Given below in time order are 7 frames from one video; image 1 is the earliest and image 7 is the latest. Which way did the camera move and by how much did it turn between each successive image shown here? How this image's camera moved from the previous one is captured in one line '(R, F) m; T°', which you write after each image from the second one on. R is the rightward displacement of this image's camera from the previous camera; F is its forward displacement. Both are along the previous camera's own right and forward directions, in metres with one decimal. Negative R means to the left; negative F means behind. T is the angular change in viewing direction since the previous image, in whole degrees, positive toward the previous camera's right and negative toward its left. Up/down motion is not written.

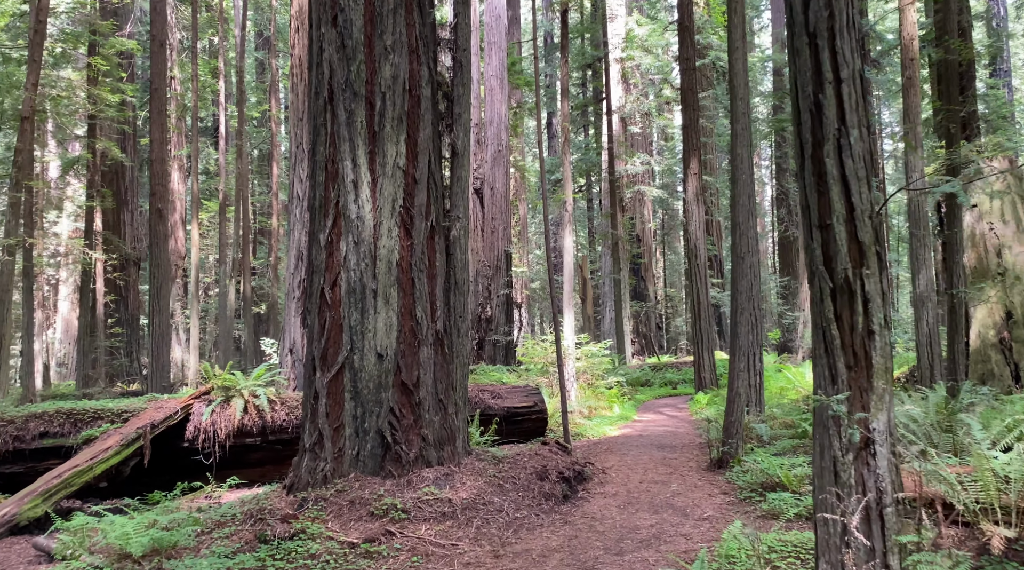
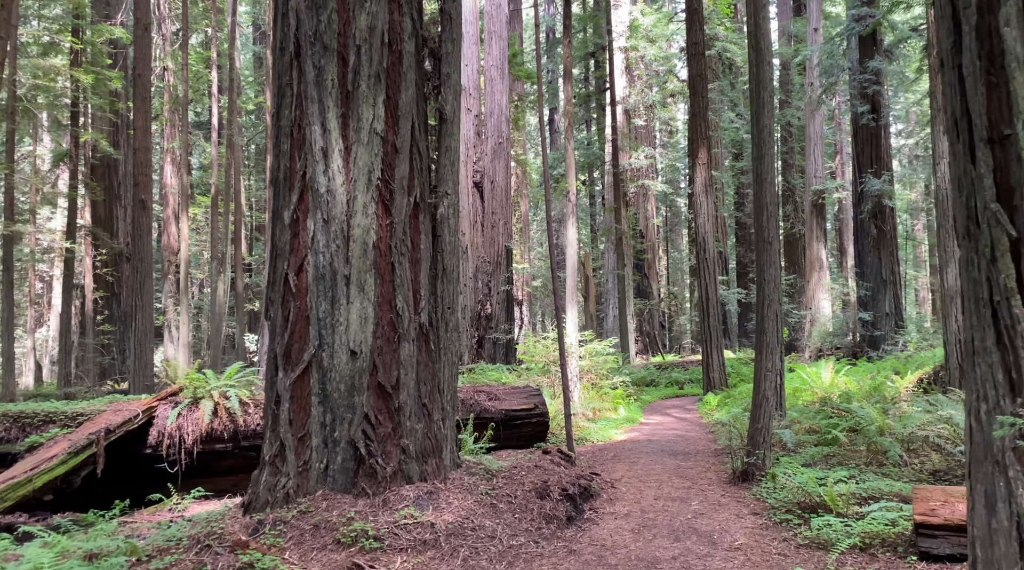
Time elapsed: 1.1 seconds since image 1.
(0.0, +1.0) m; 0°
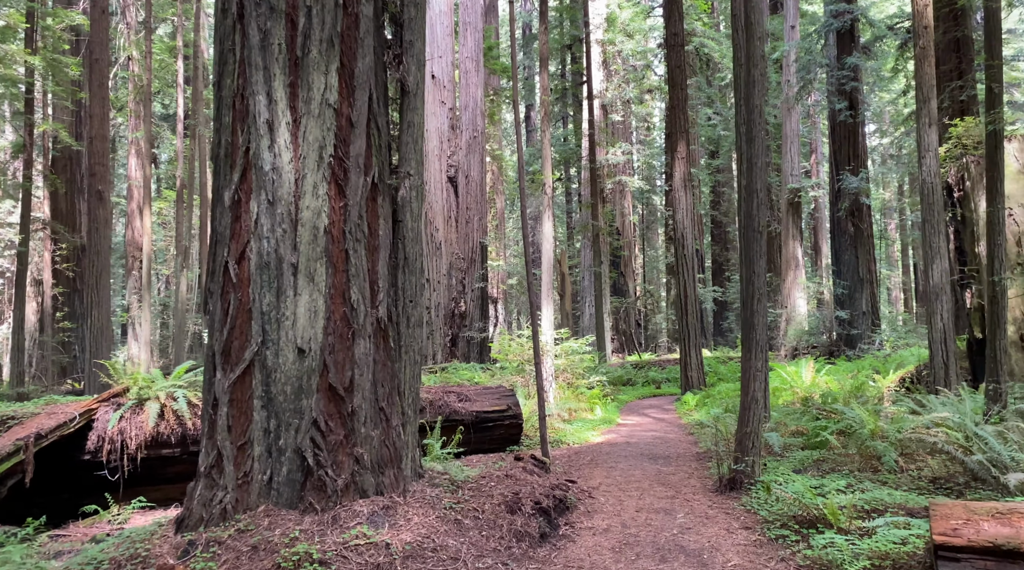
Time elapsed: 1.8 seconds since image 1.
(+0.1, +0.6) m; +2°
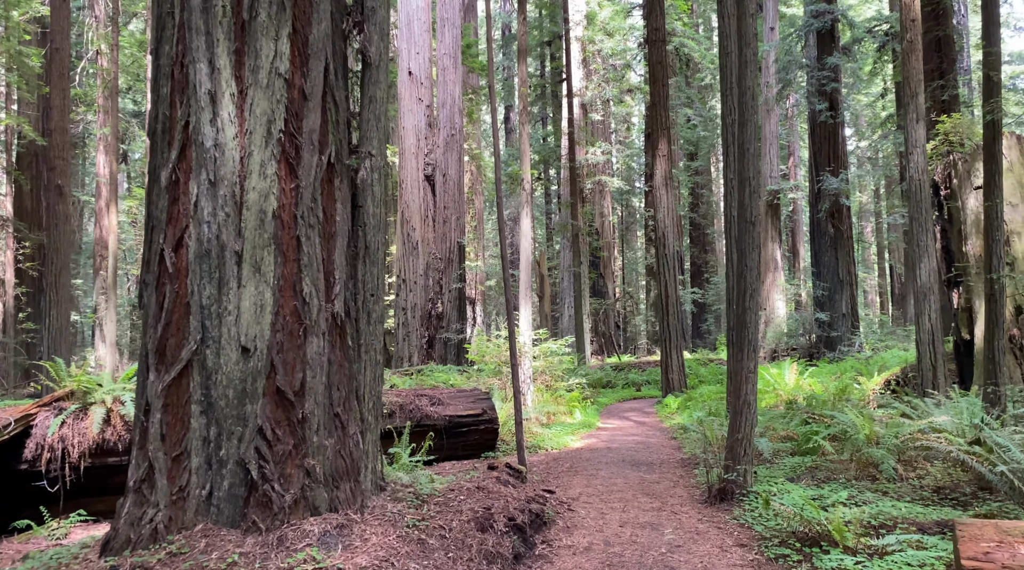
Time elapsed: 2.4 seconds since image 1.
(0.0, +0.5) m; +1°
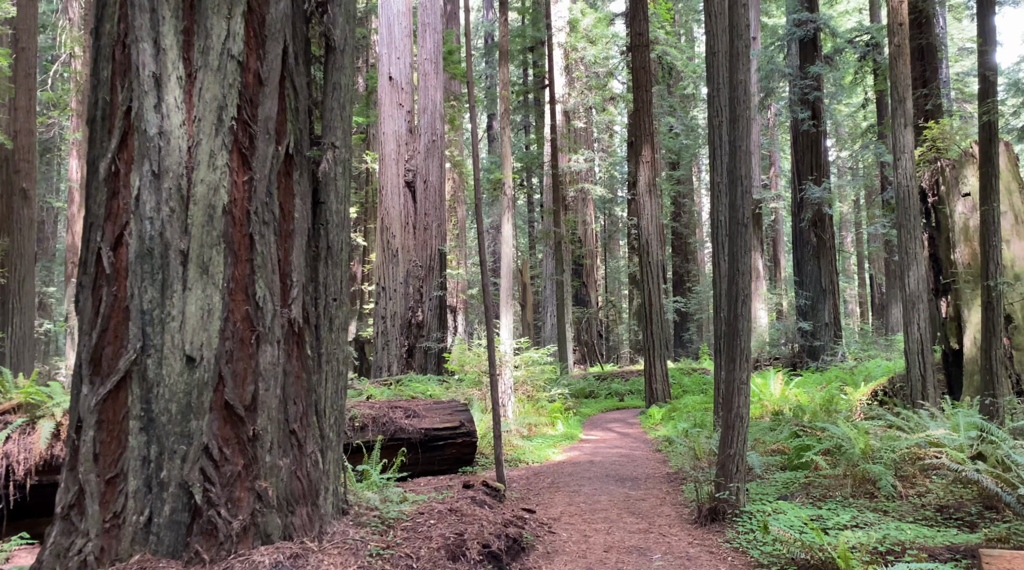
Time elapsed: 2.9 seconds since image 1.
(0.0, +0.4) m; +1°
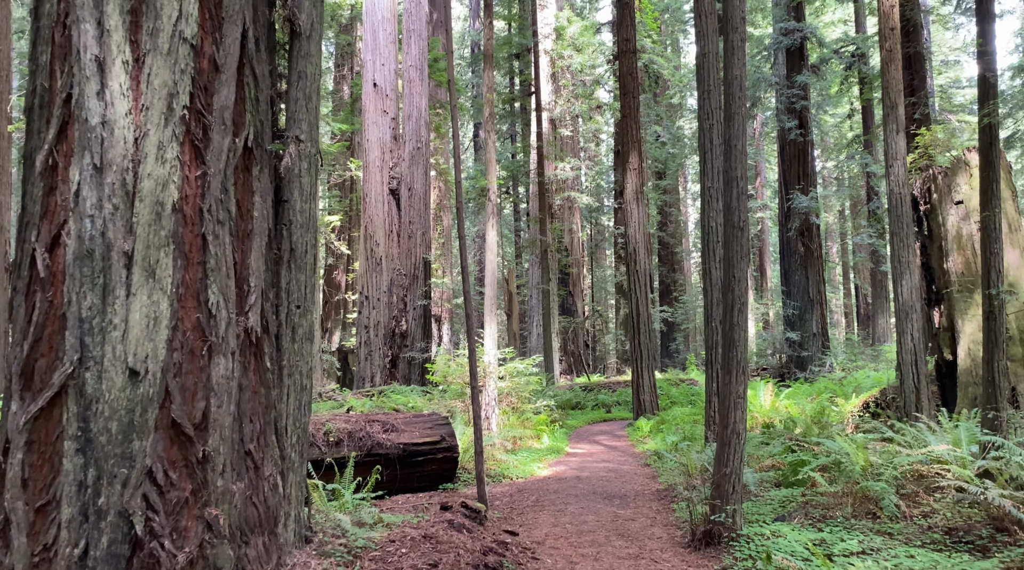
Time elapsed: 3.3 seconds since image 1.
(0.0, +0.4) m; +1°
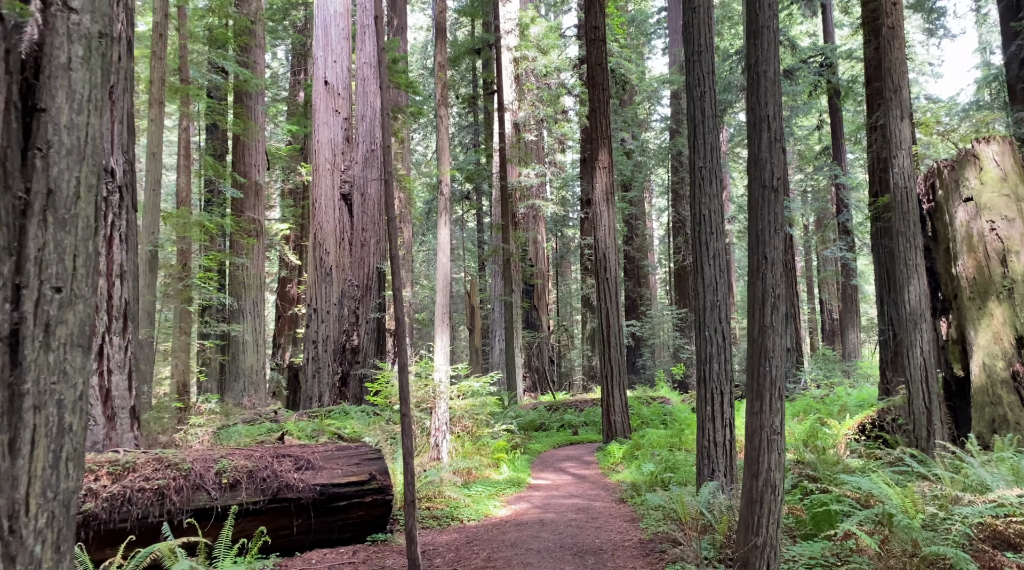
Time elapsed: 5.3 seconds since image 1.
(+0.1, +1.8) m; +2°
